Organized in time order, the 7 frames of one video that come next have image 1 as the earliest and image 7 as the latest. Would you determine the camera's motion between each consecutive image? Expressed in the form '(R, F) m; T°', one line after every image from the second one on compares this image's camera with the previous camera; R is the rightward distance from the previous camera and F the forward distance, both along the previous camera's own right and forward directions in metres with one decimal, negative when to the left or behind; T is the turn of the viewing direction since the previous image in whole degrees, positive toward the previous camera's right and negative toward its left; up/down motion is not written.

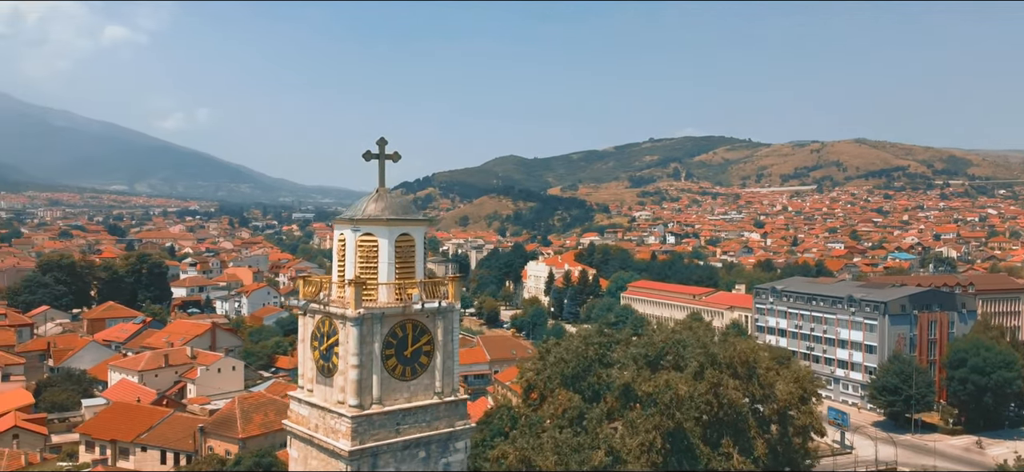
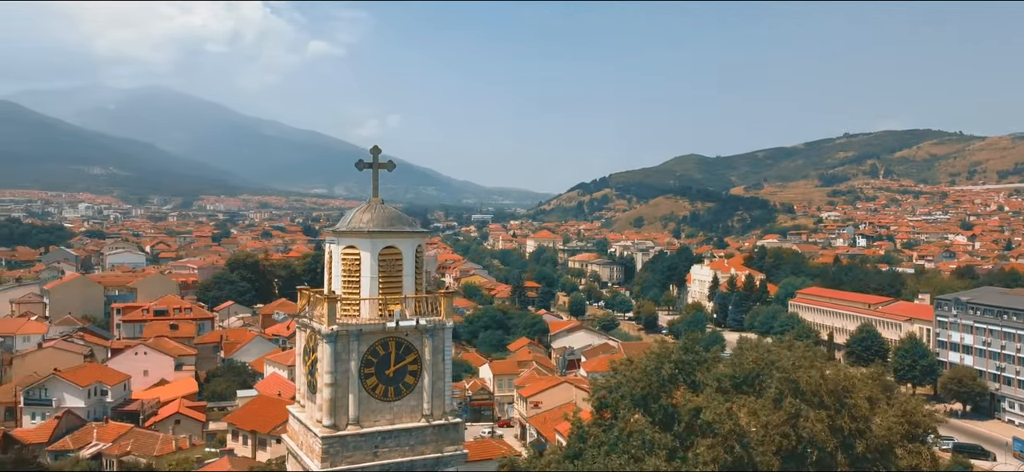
(+1.4, +0.7) m; -13°
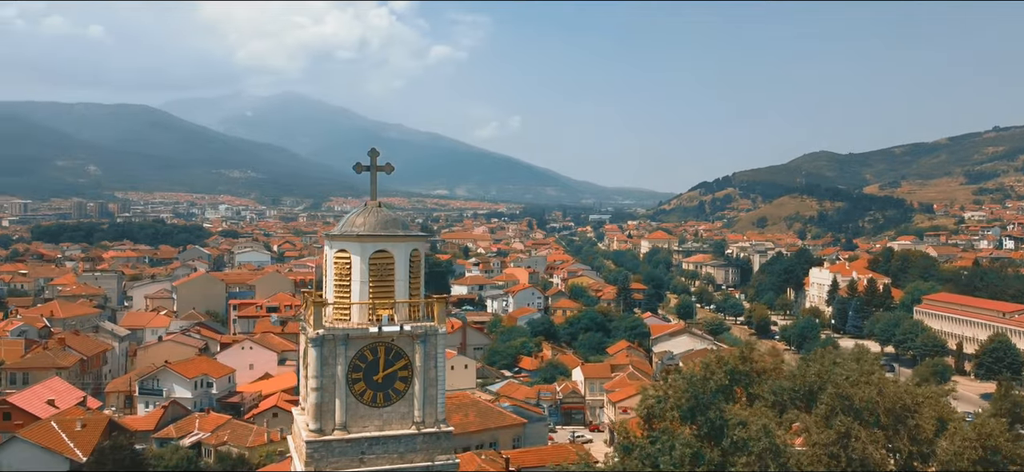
(+1.0, +0.3) m; -9°
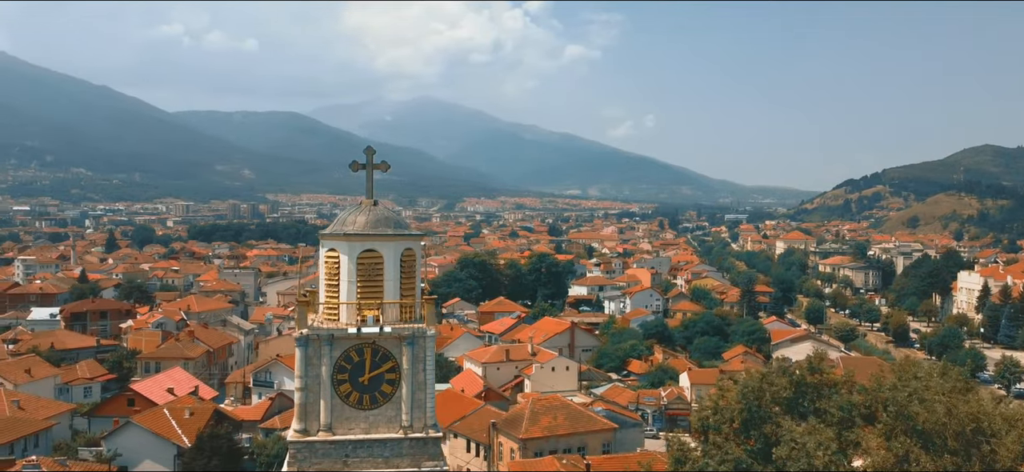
(+1.0, +0.4) m; -10°
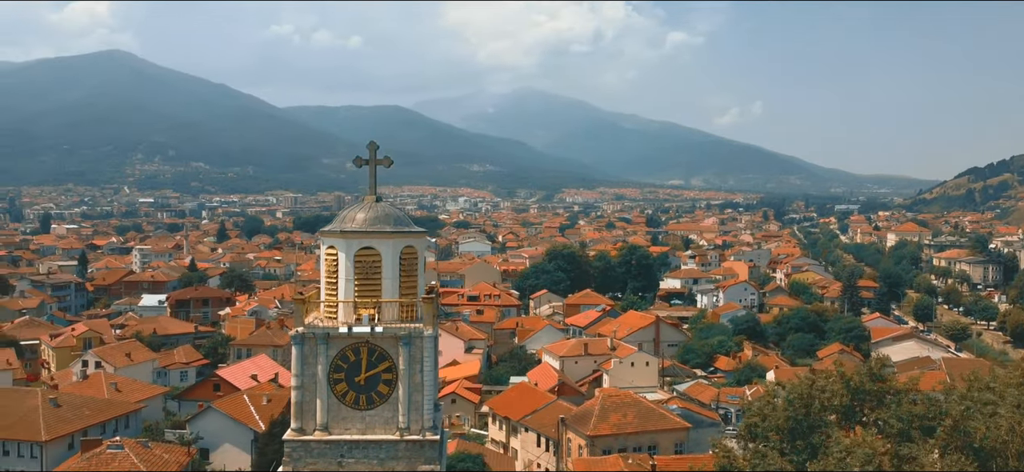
(+0.7, +0.3) m; -7°
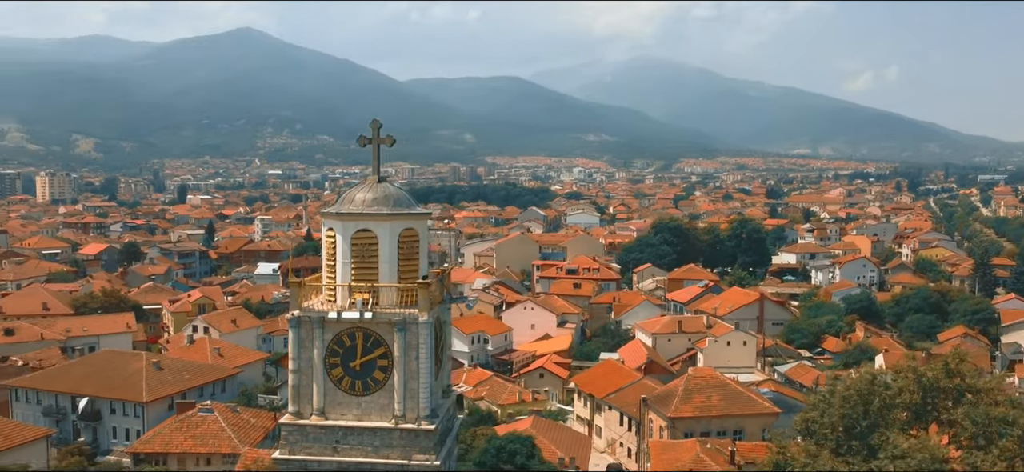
(+0.8, +0.4) m; -8°
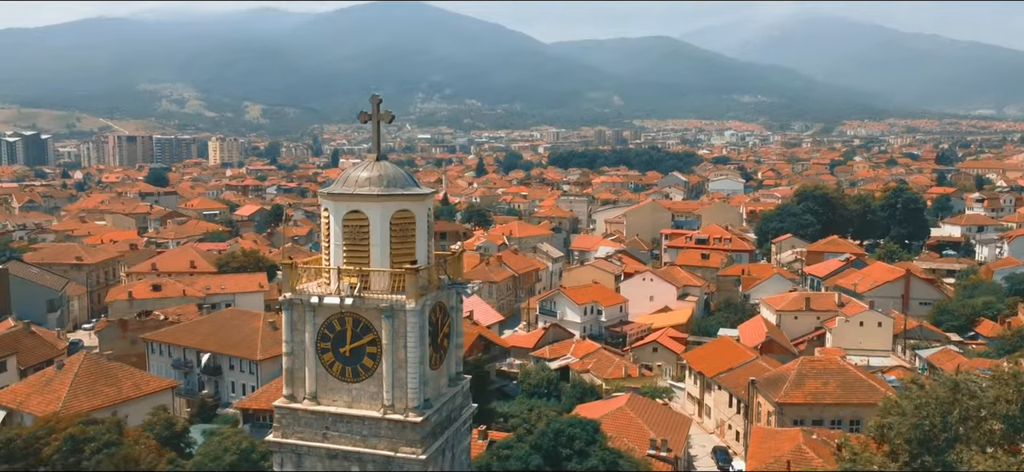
(+1.0, +0.5) m; -10°
